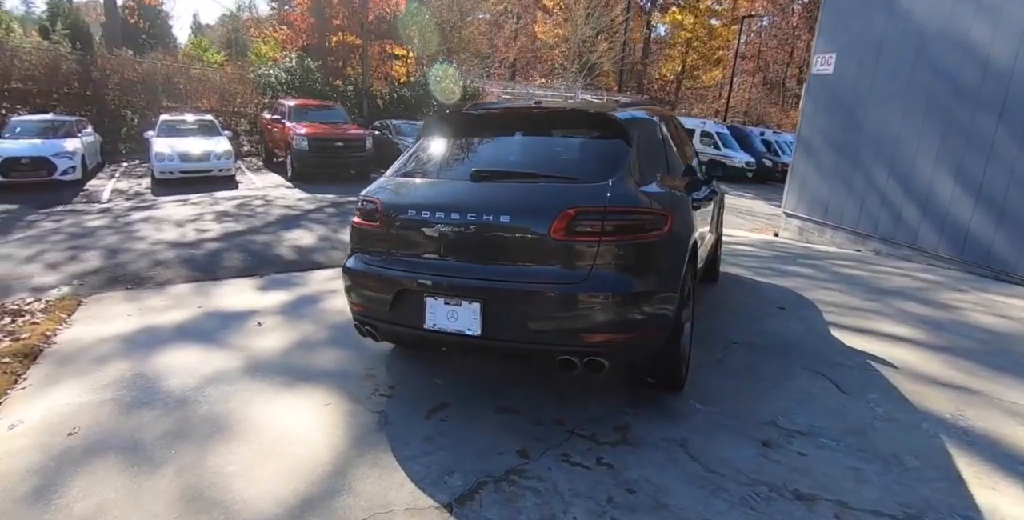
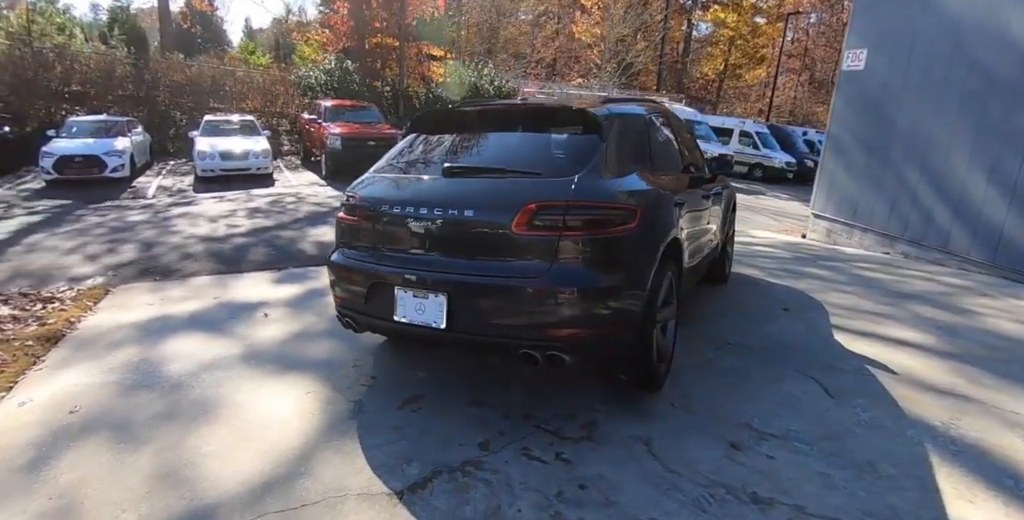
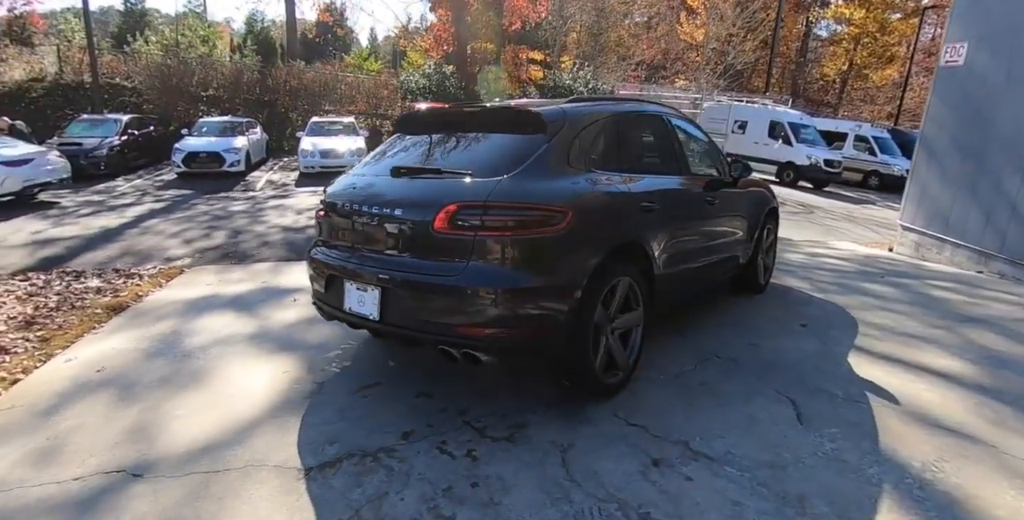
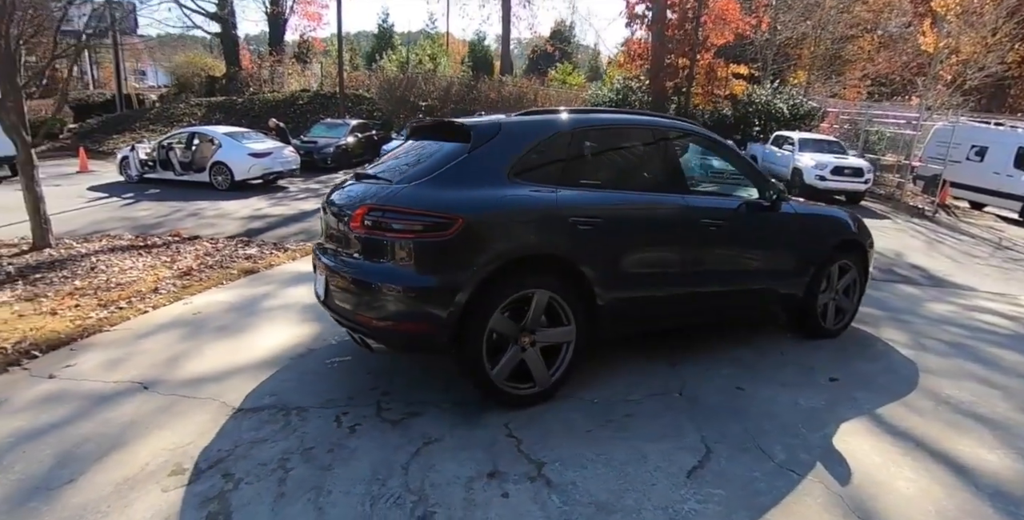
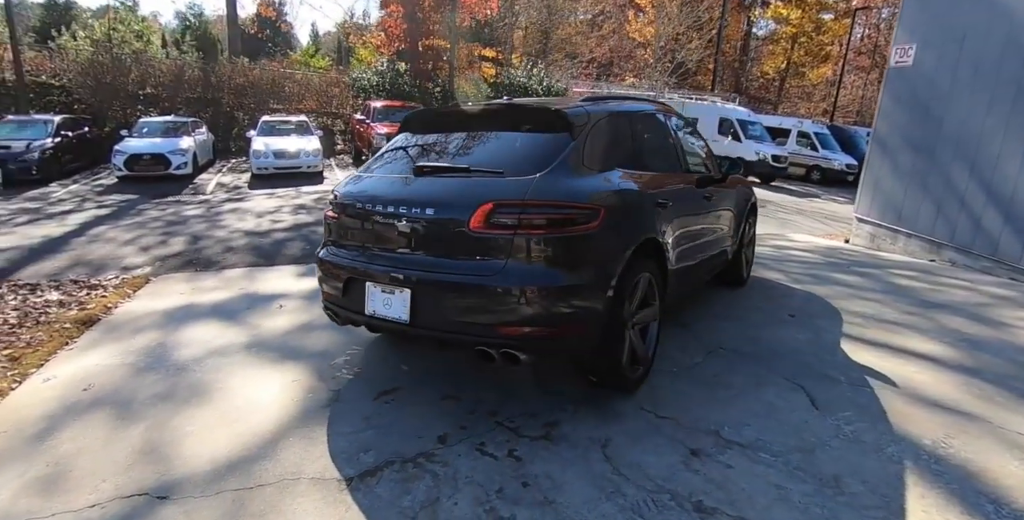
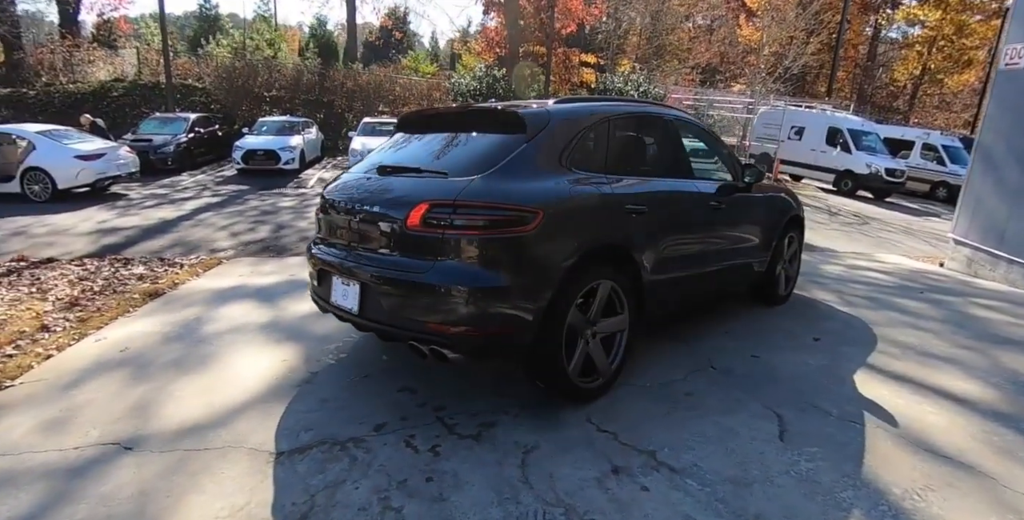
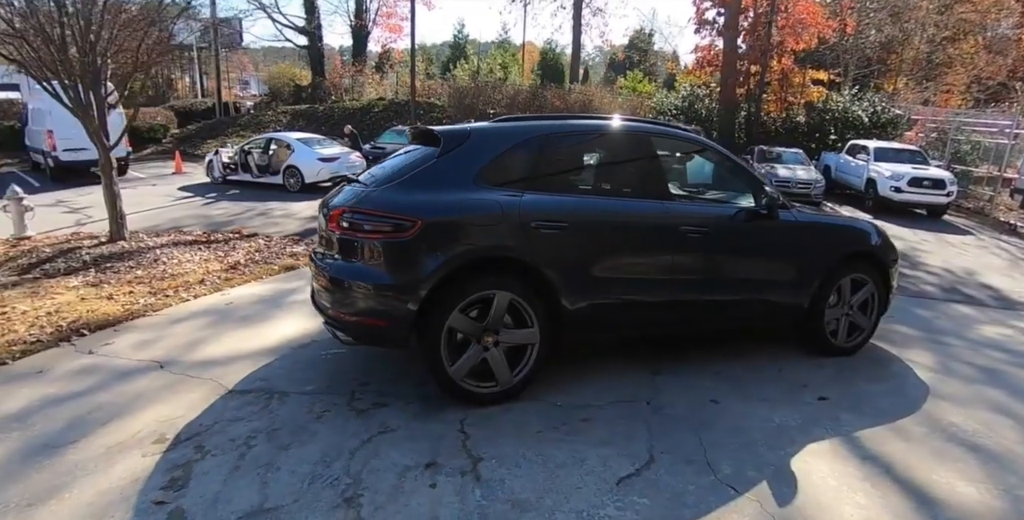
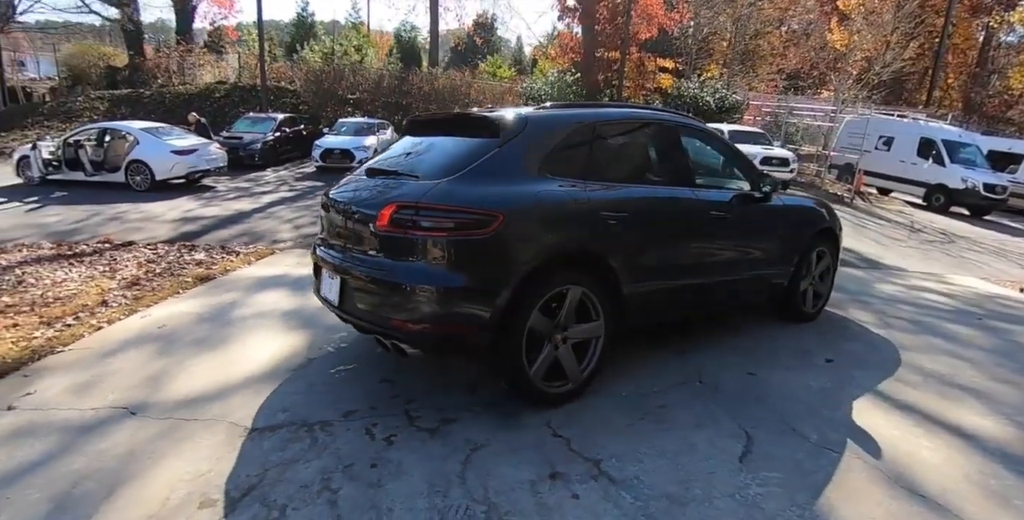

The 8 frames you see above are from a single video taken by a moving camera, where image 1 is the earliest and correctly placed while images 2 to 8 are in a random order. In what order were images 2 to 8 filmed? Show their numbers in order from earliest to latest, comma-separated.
2, 5, 3, 6, 8, 4, 7
